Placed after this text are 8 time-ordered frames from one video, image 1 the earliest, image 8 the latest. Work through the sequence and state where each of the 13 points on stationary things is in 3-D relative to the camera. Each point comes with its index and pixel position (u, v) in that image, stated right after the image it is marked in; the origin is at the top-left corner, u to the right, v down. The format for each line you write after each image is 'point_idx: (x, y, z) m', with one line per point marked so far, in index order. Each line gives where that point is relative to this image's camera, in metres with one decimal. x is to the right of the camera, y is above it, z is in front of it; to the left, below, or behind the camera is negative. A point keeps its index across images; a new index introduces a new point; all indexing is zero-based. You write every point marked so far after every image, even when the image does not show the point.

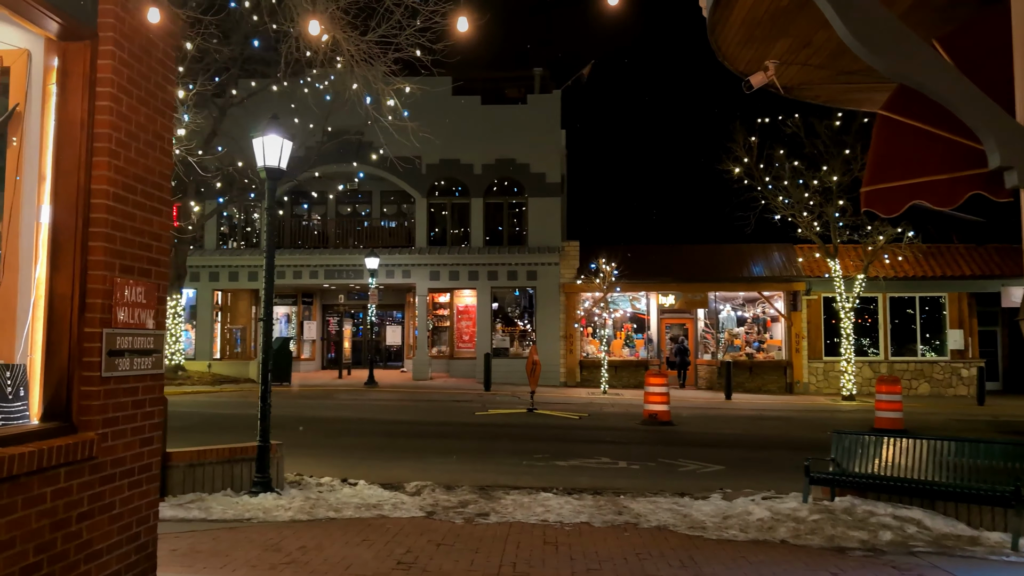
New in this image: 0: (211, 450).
0: (-2.8, -1.5, +8.3) m
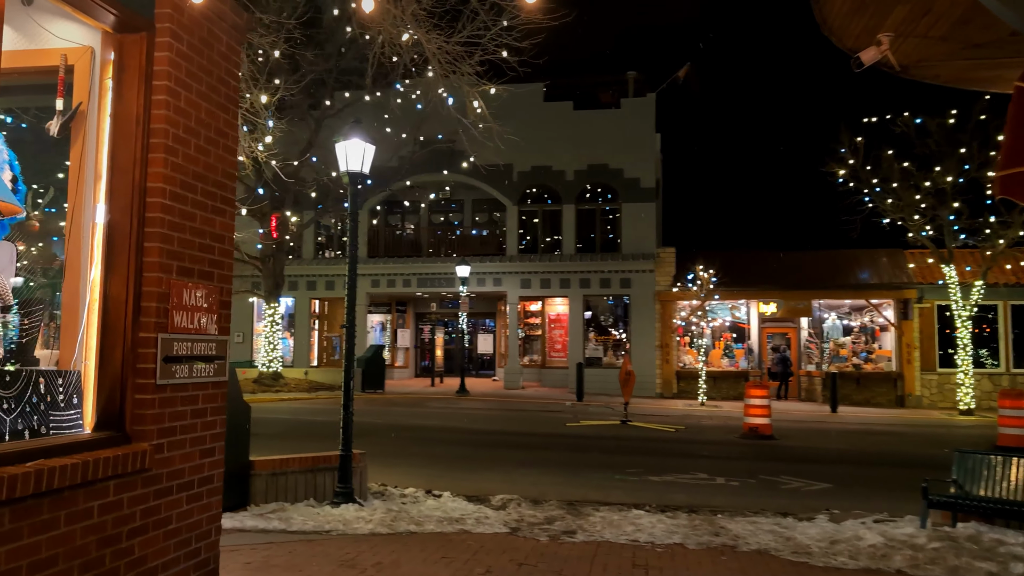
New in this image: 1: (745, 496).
0: (-2.0, -1.5, +8.2) m
1: (+2.6, -2.3, +9.9) m
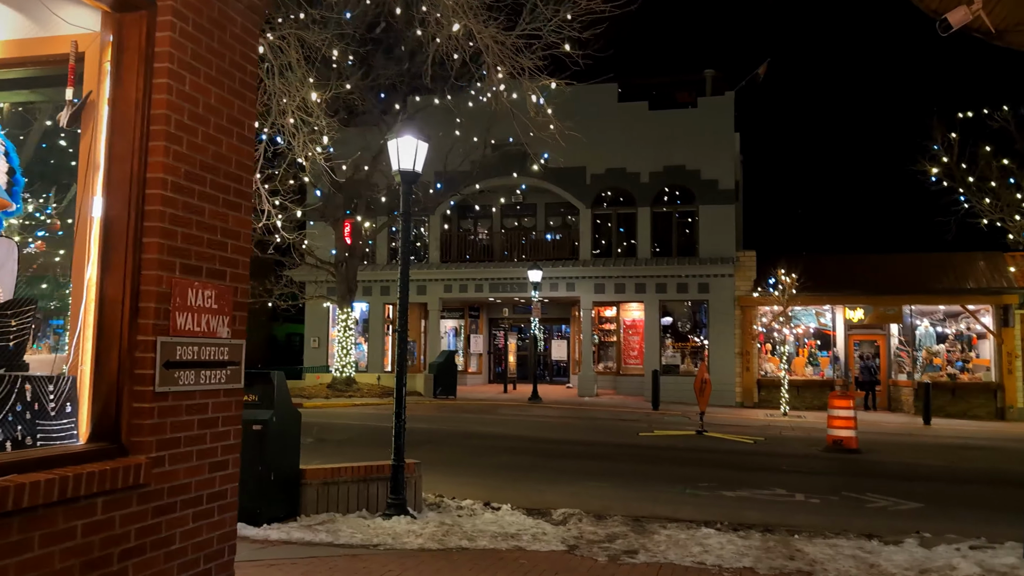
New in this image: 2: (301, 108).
0: (-1.5, -1.6, +7.9) m
1: (+3.2, -2.3, +9.2) m
2: (-2.1, +1.8, +9.1) m
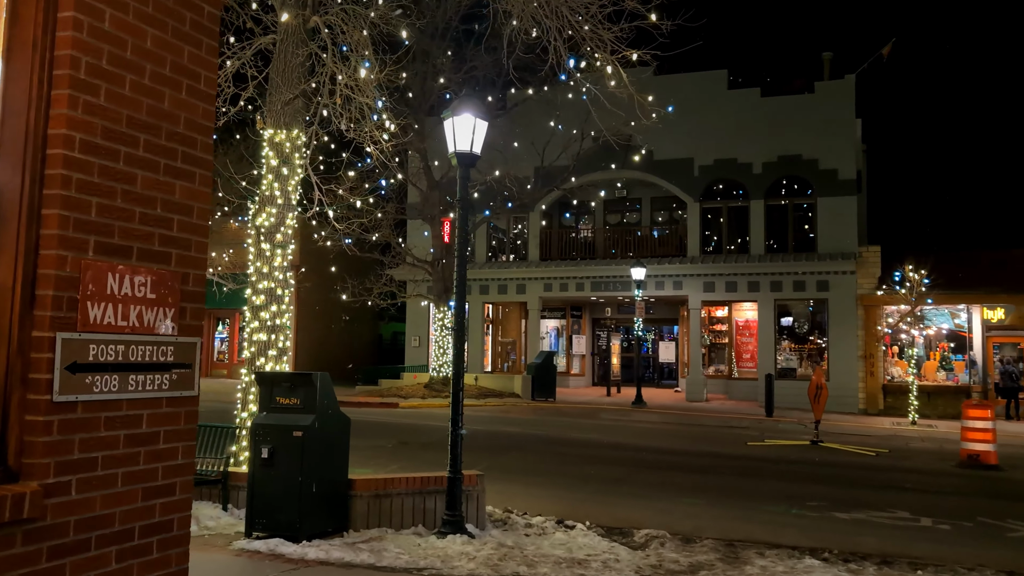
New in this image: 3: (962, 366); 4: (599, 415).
0: (-0.9, -1.5, +7.2) m
1: (+3.9, -2.2, +7.9) m
2: (-1.4, +1.9, +8.5) m
3: (+9.9, -1.7, +19.9) m
4: (+1.9, -2.8, +19.5) m
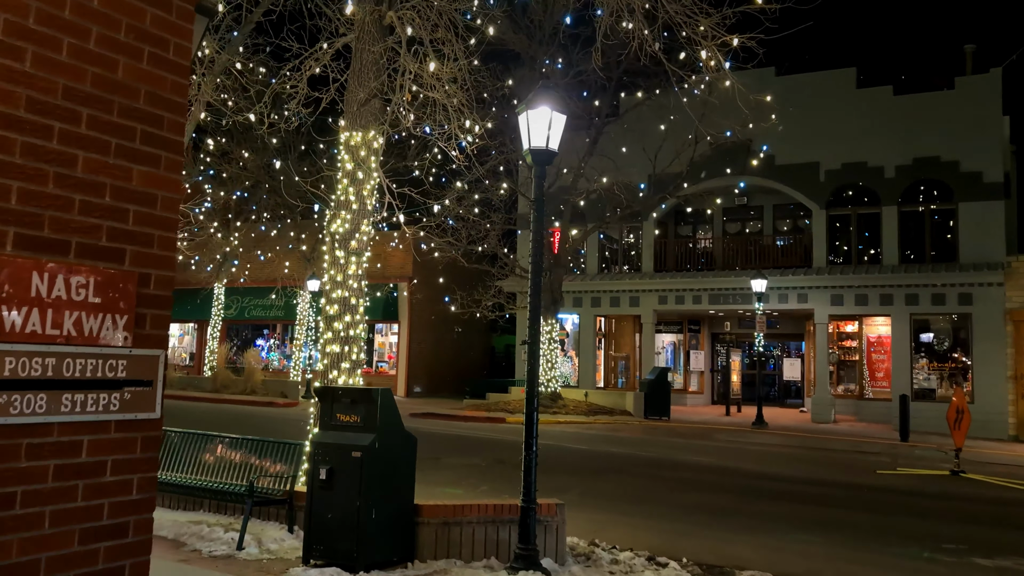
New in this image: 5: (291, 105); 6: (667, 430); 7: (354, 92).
0: (-0.3, -1.6, +6.7) m
1: (+4.5, -2.3, +6.6) m
2: (-0.6, +1.8, +8.0) m
3: (+12.1, -2.0, +17.7) m
4: (+4.1, -3.0, +18.4) m
5: (-2.2, +1.8, +9.0) m
6: (+3.3, -3.0, +19.2) m
7: (-1.3, +1.7, +7.7) m
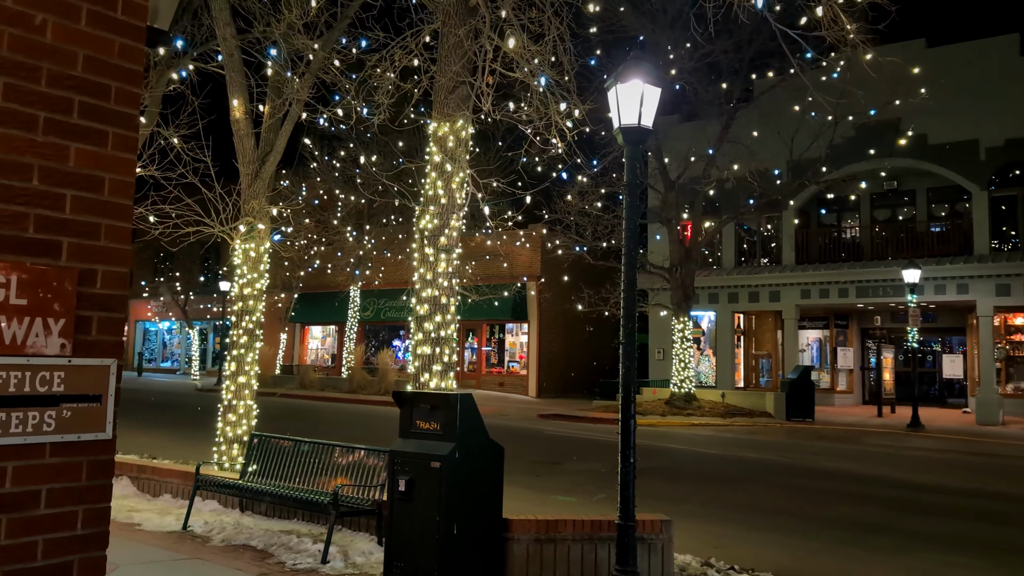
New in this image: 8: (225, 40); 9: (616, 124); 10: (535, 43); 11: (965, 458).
0: (+0.4, -1.6, +6.1) m
1: (+5.1, -2.2, +5.3) m
2: (+0.2, +1.8, +7.5) m
3: (+14.4, -1.7, +15.1) m
4: (+6.6, -2.9, +17.0) m
5: (-1.2, +1.8, +8.7) m
6: (+5.9, -2.9, +17.9) m
7: (-0.6, +1.7, +7.2) m
8: (-2.8, +2.5, +8.9) m
9: (+0.7, +1.1, +5.9) m
10: (+0.2, +1.9, +7.2) m
11: (+7.4, -2.8, +14.9) m
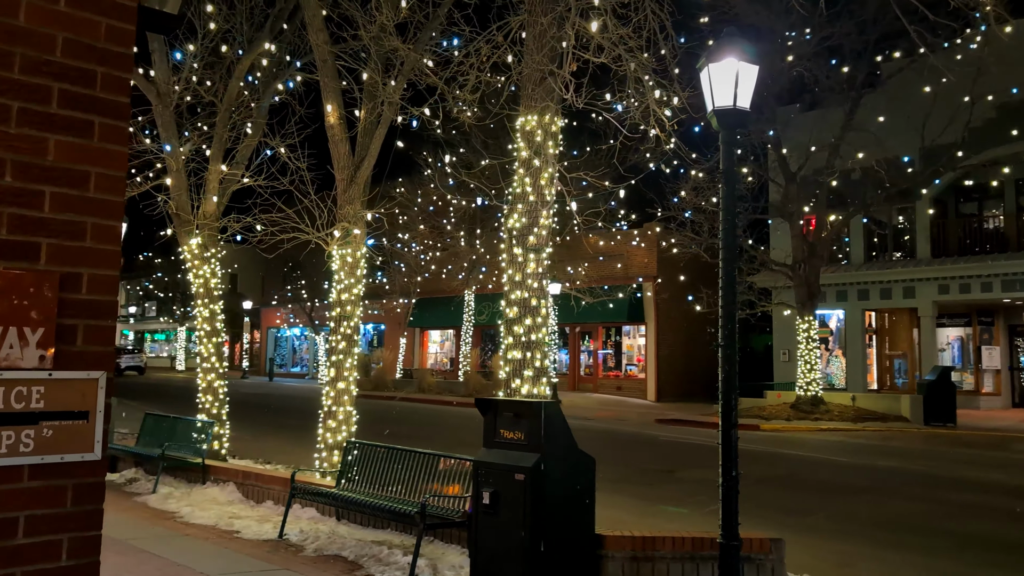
0: (+1.0, -1.6, +5.7) m
1: (+5.6, -2.1, +4.2) m
2: (+0.9, +1.8, +7.1) m
3: (+16.1, -1.4, +12.6) m
4: (+8.6, -2.7, +15.6) m
5: (-0.3, +1.8, +8.5) m
6: (+8.1, -2.8, +16.6) m
7: (+0.1, +1.7, +6.9) m
8: (-1.9, +2.4, +8.9) m
9: (+1.2, +1.1, +5.4) m
10: (+0.9, +1.9, +6.8) m
11: (+9.2, -2.7, +13.4) m
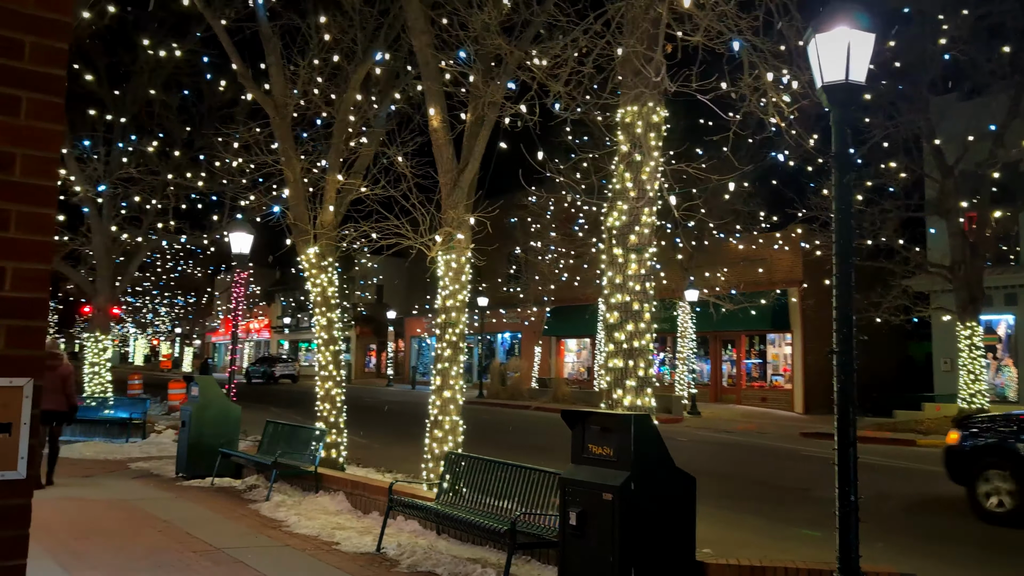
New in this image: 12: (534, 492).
0: (+1.5, -1.6, +5.0) m
1: (+5.8, -2.0, +2.9) m
2: (+1.6, +1.8, +6.5) m
3: (+17.5, -1.3, +9.5) m
4: (+10.7, -2.7, +13.6) m
5: (+0.6, +1.8, +8.1) m
6: (+10.2, -2.8, +14.7) m
7: (+0.8, +1.6, +6.5) m
8: (-0.9, +2.3, +8.8) m
9: (+1.6, +1.1, +4.8) m
10: (+1.5, +1.9, +6.2) m
11: (+10.8, -2.6, +11.3) m
12: (+0.2, -1.6, +6.9) m
